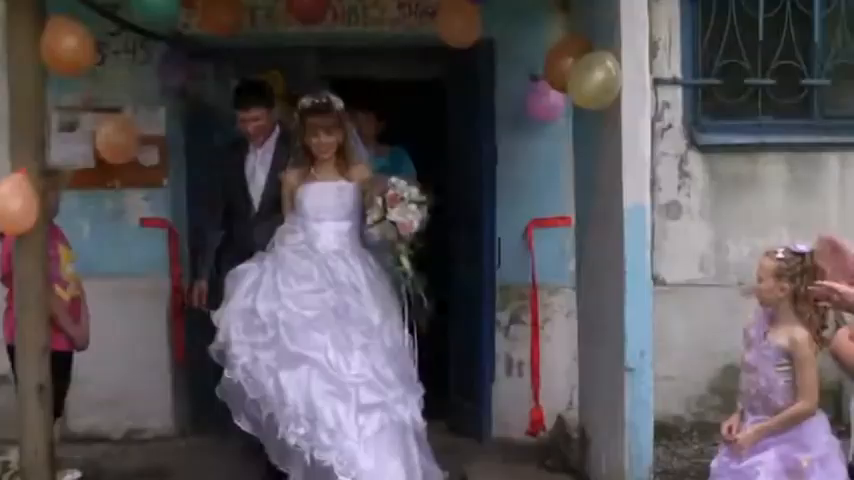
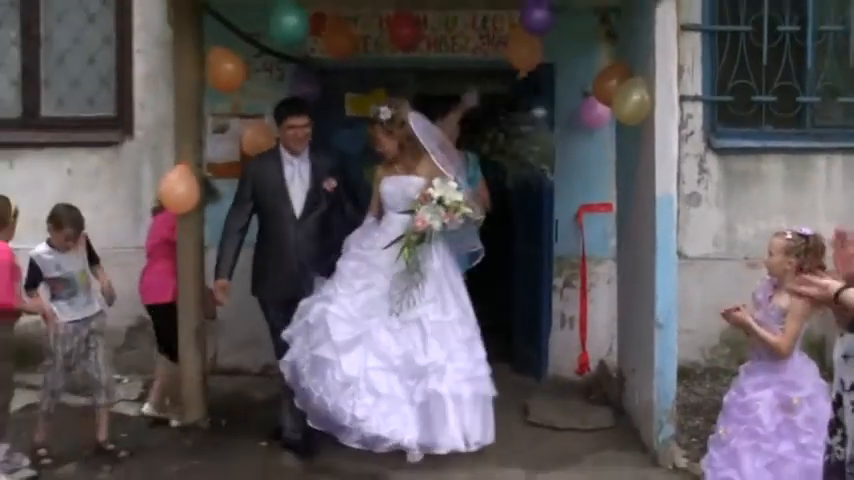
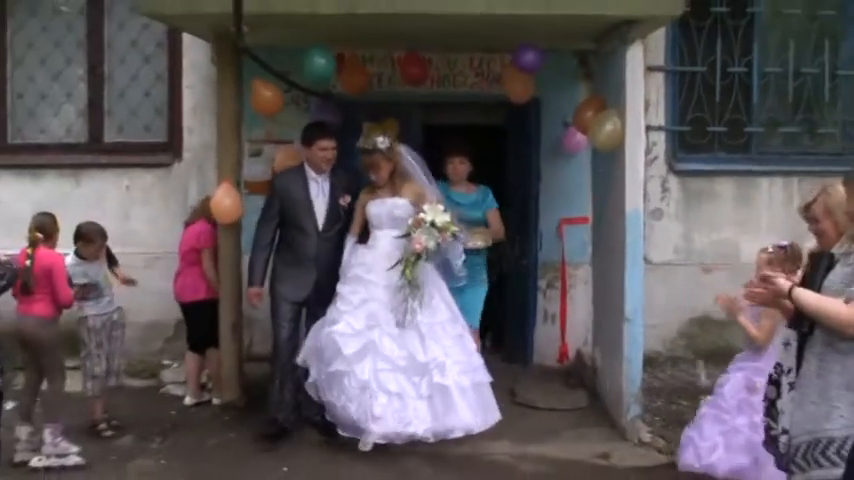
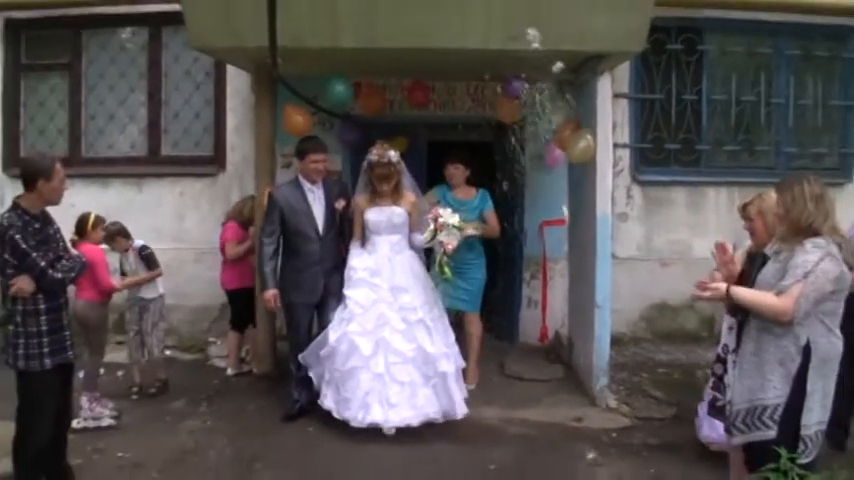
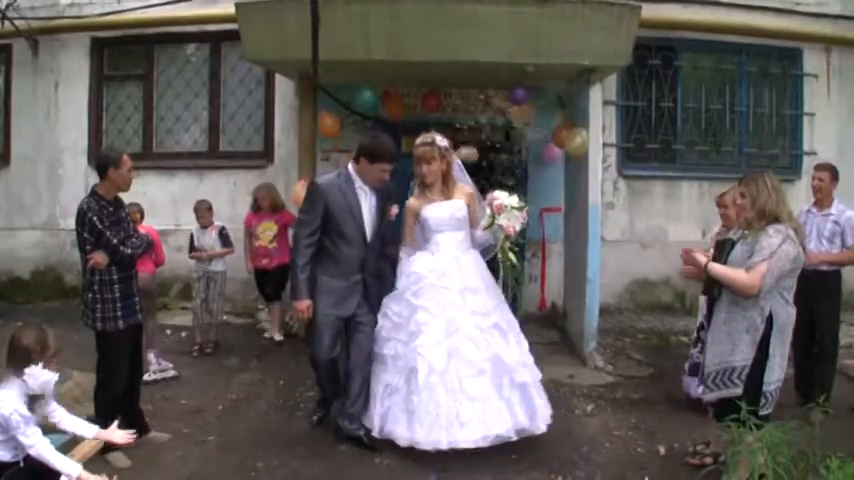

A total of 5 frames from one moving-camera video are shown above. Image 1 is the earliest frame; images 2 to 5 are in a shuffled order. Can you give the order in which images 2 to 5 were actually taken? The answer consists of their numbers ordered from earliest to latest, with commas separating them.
2, 3, 4, 5
